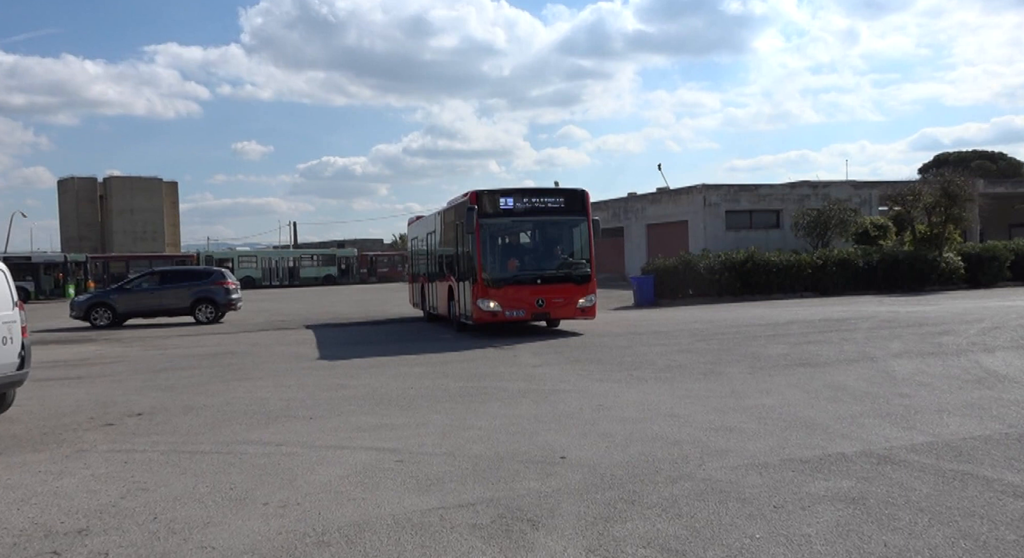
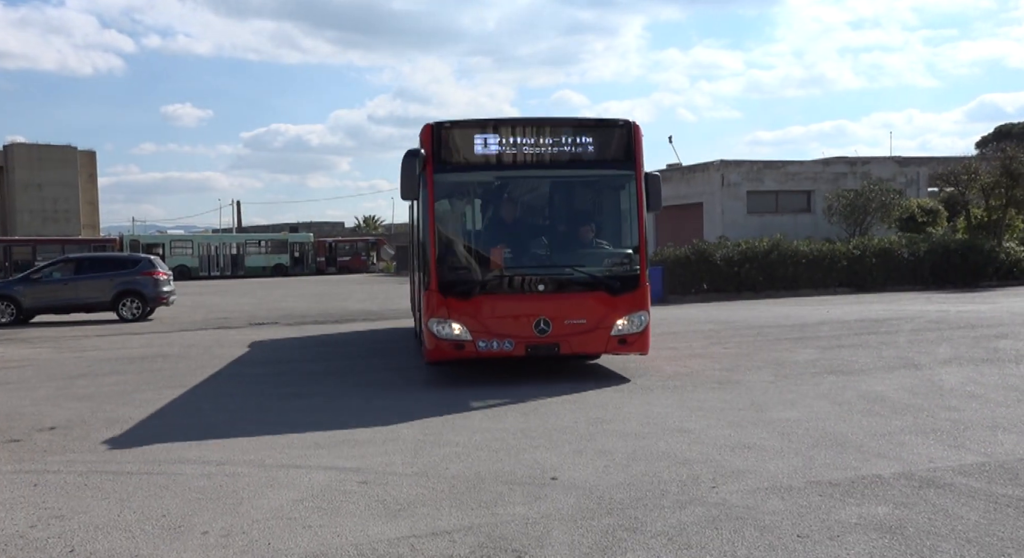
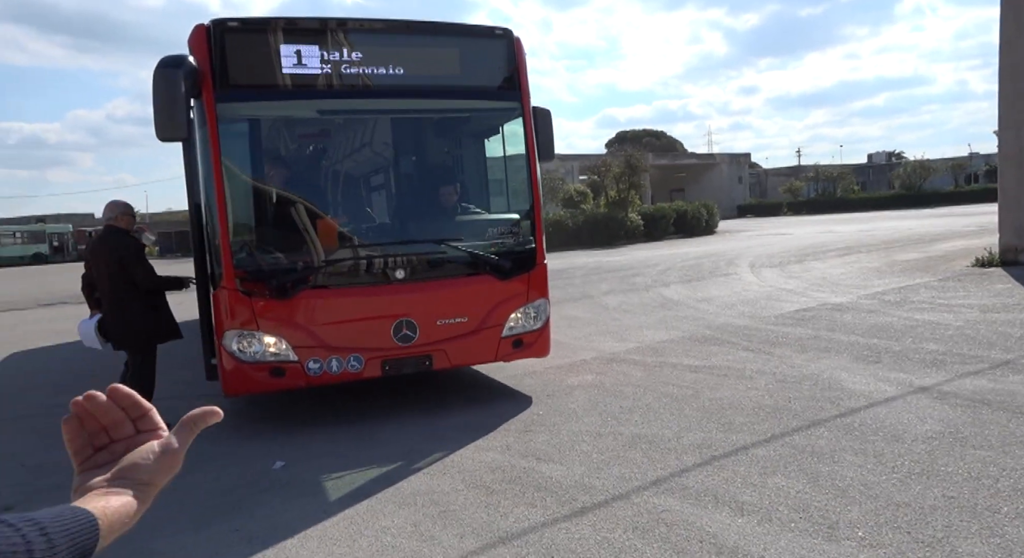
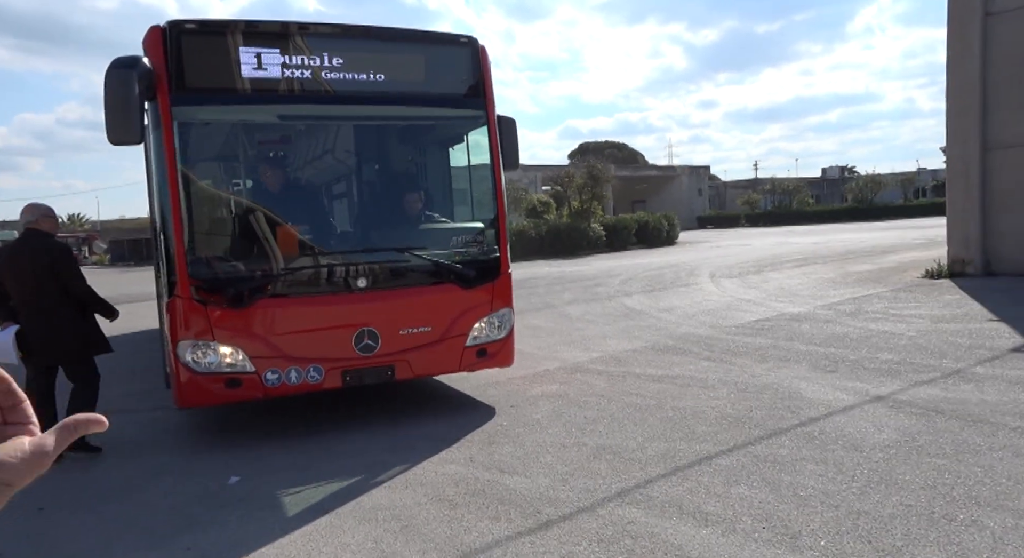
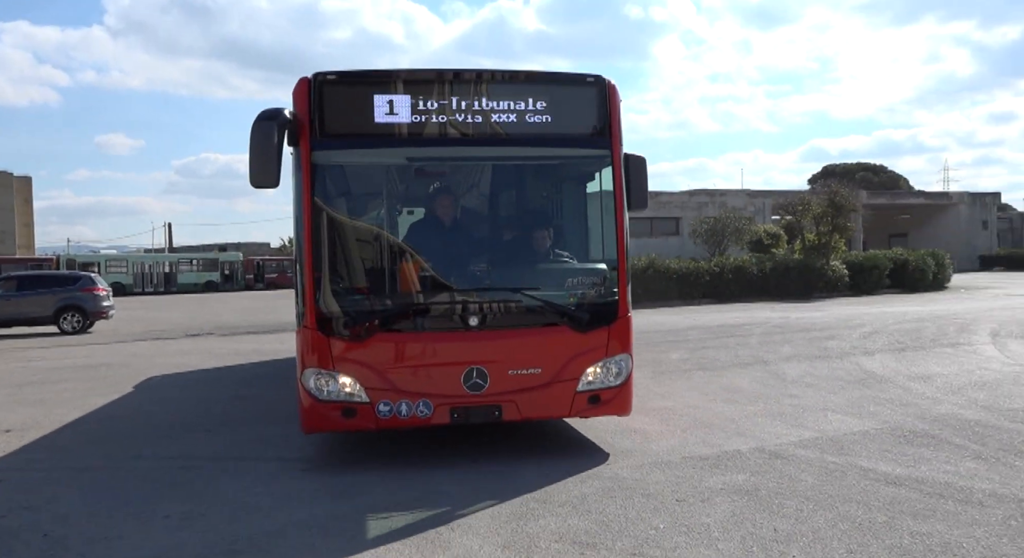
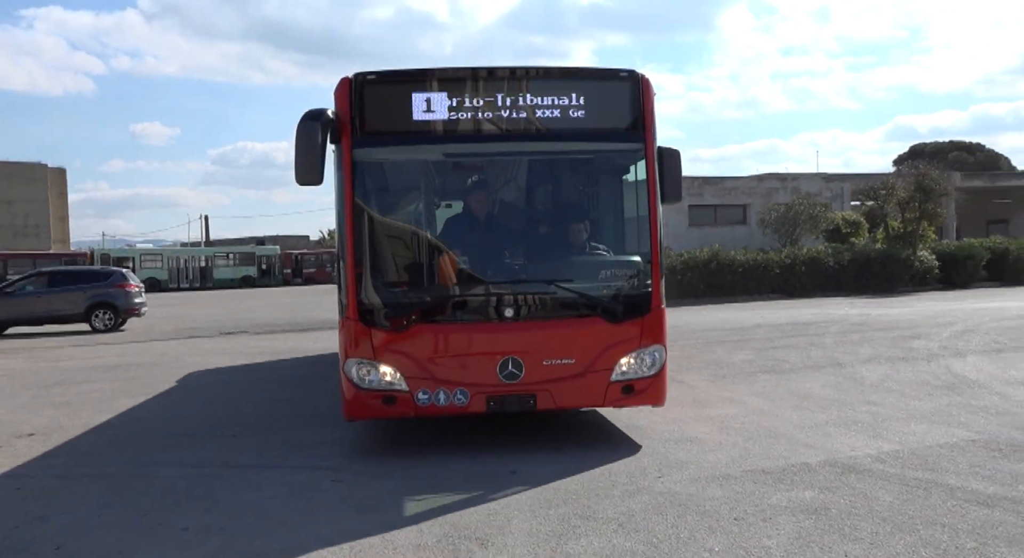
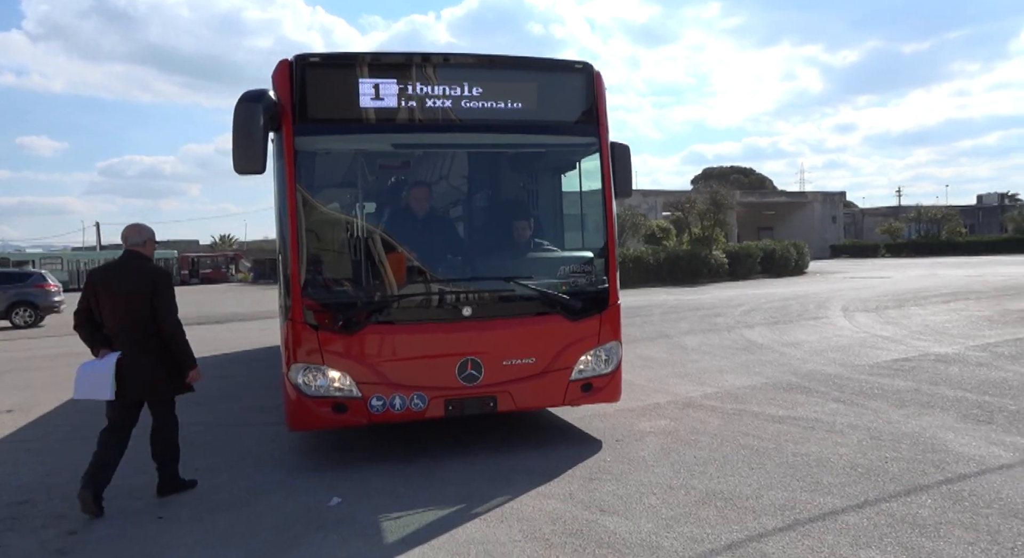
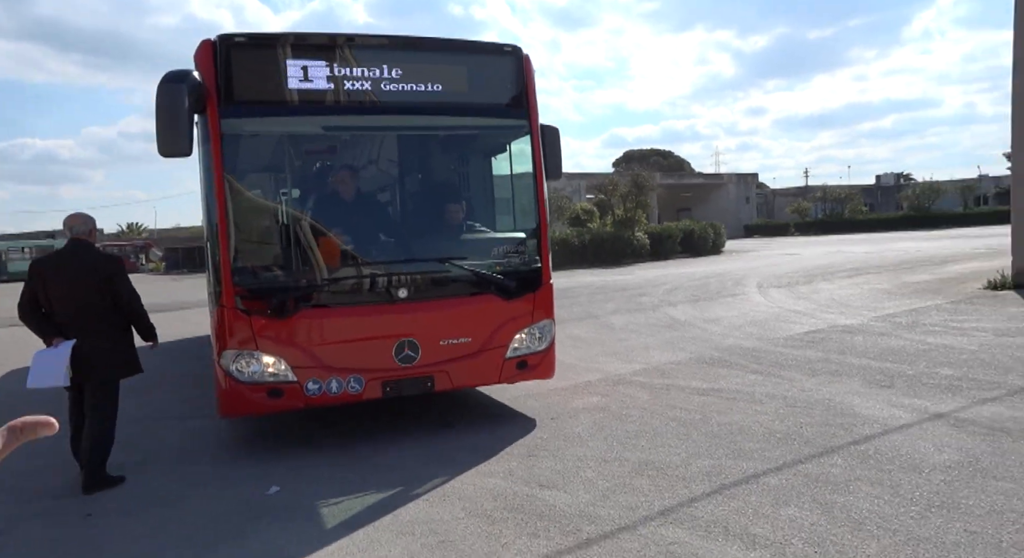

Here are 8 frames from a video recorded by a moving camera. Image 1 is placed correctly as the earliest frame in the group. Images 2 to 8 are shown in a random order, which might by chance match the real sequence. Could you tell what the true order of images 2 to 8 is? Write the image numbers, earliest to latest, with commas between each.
2, 6, 5, 7, 8, 4, 3
